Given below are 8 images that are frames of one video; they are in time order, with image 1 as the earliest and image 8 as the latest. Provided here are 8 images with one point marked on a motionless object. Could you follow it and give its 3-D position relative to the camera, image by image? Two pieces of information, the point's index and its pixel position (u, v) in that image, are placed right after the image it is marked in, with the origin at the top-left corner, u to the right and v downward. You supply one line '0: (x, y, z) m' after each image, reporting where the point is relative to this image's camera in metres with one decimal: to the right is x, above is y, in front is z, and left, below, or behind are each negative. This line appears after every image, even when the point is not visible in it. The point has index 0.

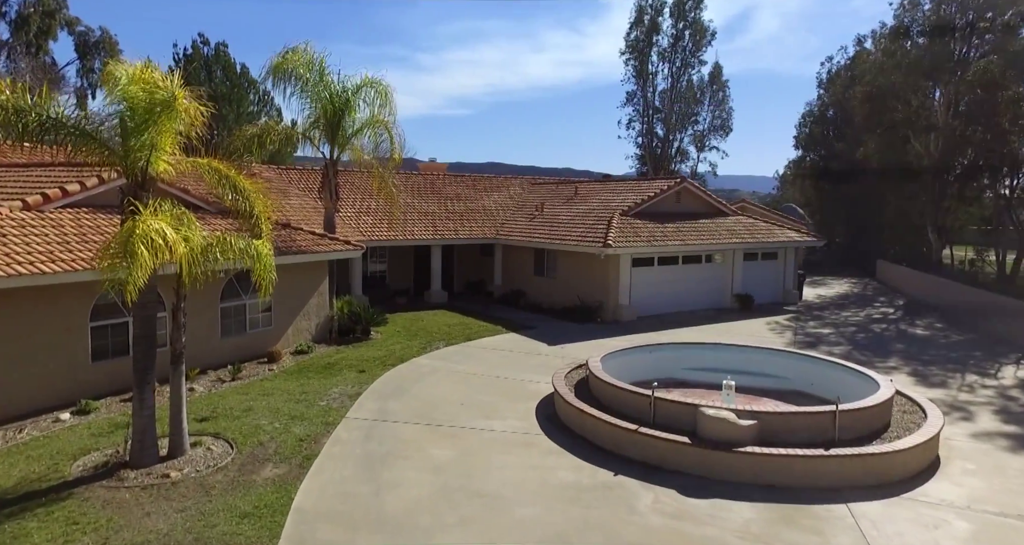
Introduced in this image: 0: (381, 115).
0: (-4.0, +4.9, +19.8) m
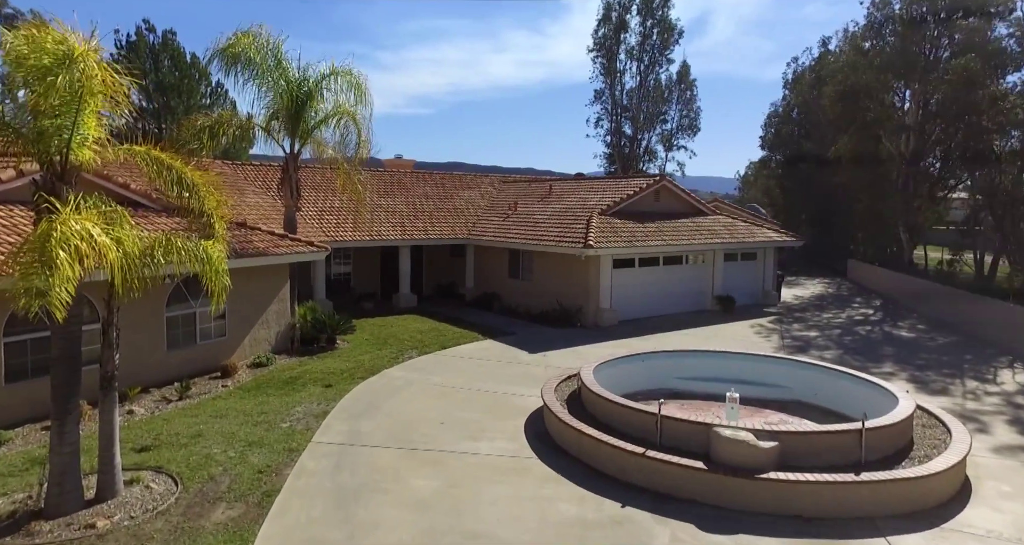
0: (-4.7, +4.8, +18.3) m
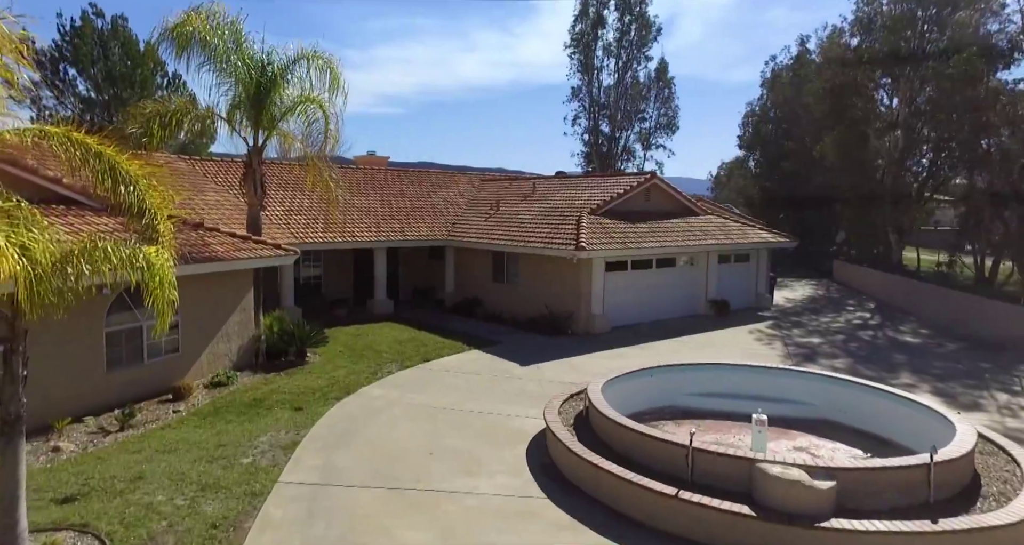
0: (-5.0, +4.6, +16.7) m
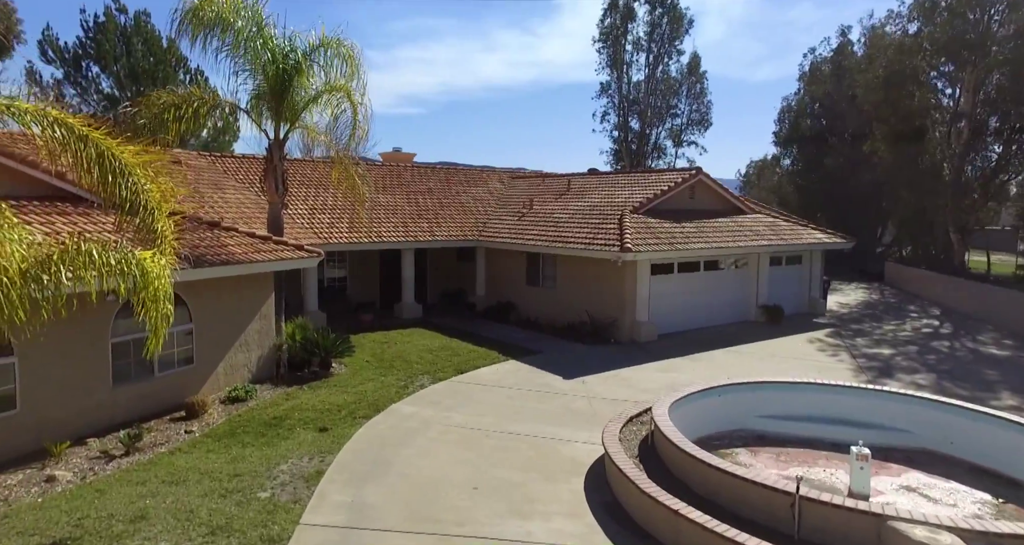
0: (-4.1, +4.6, +15.5) m
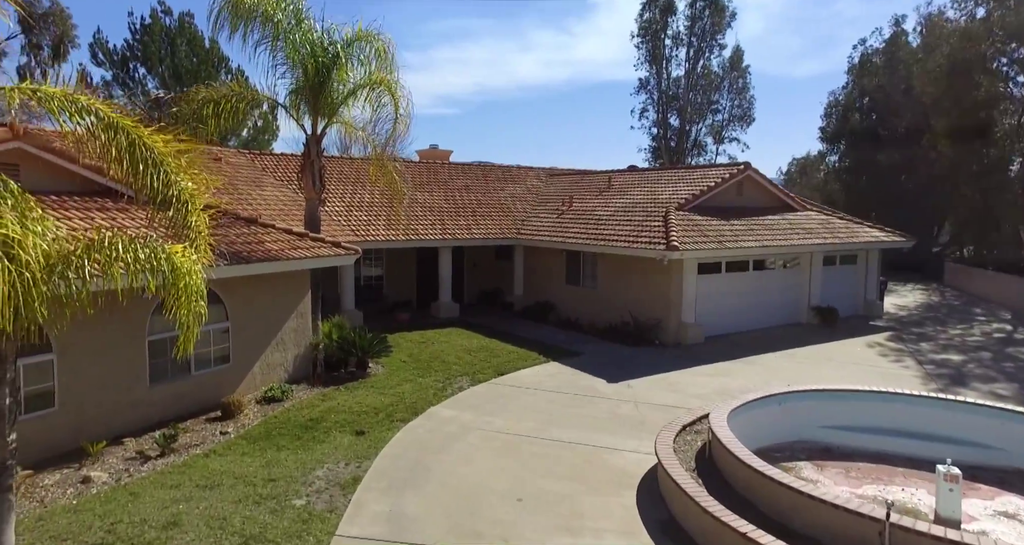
0: (-3.1, +4.6, +15.1) m
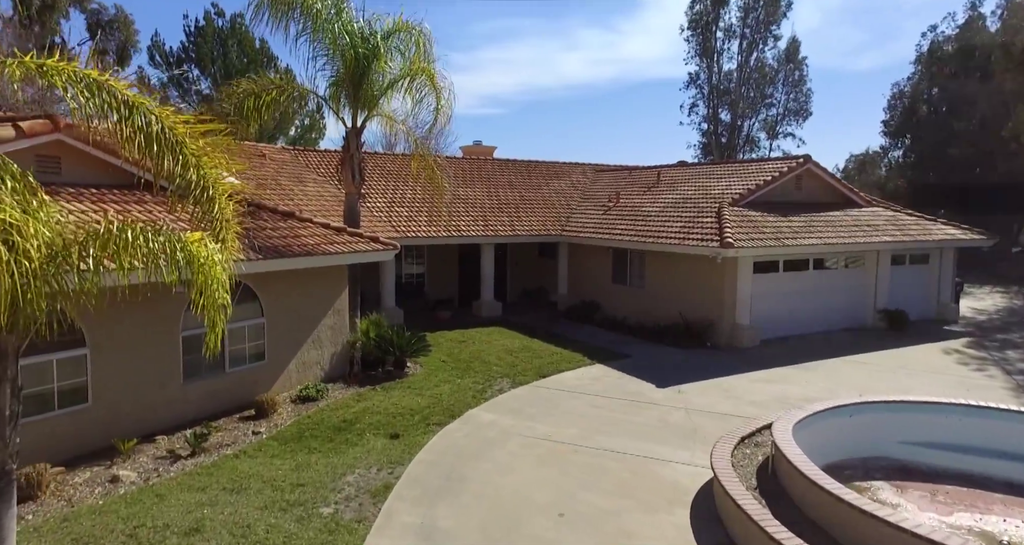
0: (-2.1, +4.7, +14.7) m
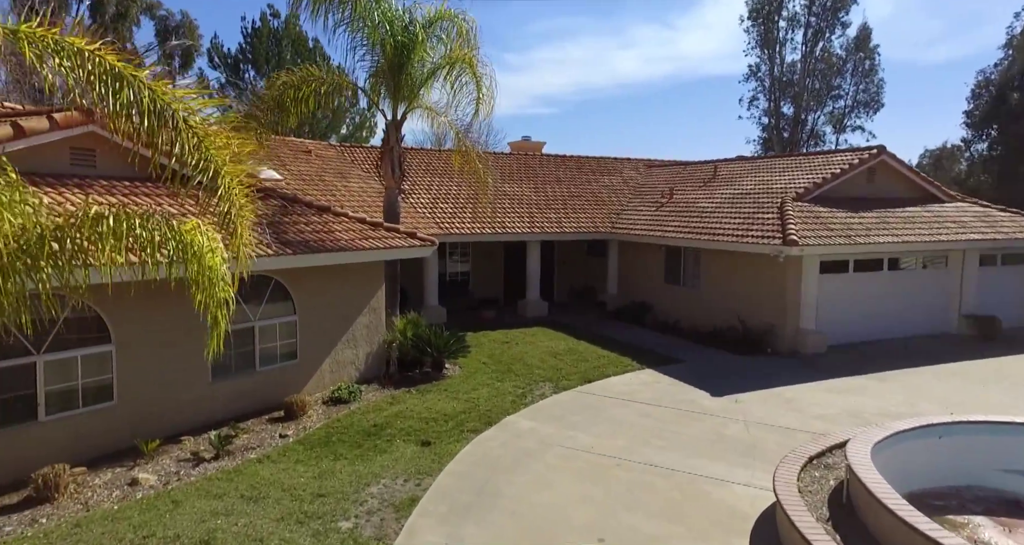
0: (-1.1, +4.7, +14.1) m
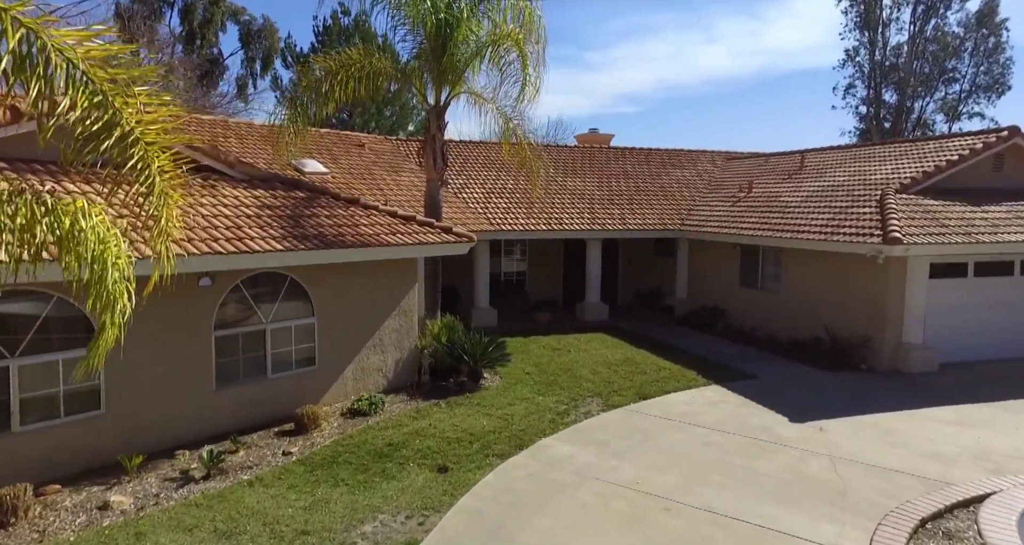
0: (0.0, +4.7, +12.8) m
